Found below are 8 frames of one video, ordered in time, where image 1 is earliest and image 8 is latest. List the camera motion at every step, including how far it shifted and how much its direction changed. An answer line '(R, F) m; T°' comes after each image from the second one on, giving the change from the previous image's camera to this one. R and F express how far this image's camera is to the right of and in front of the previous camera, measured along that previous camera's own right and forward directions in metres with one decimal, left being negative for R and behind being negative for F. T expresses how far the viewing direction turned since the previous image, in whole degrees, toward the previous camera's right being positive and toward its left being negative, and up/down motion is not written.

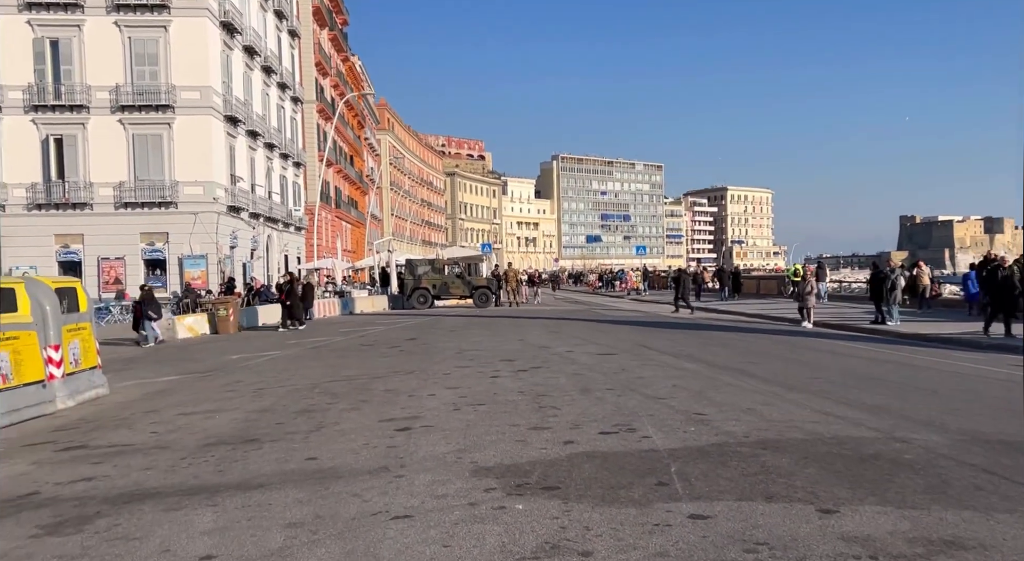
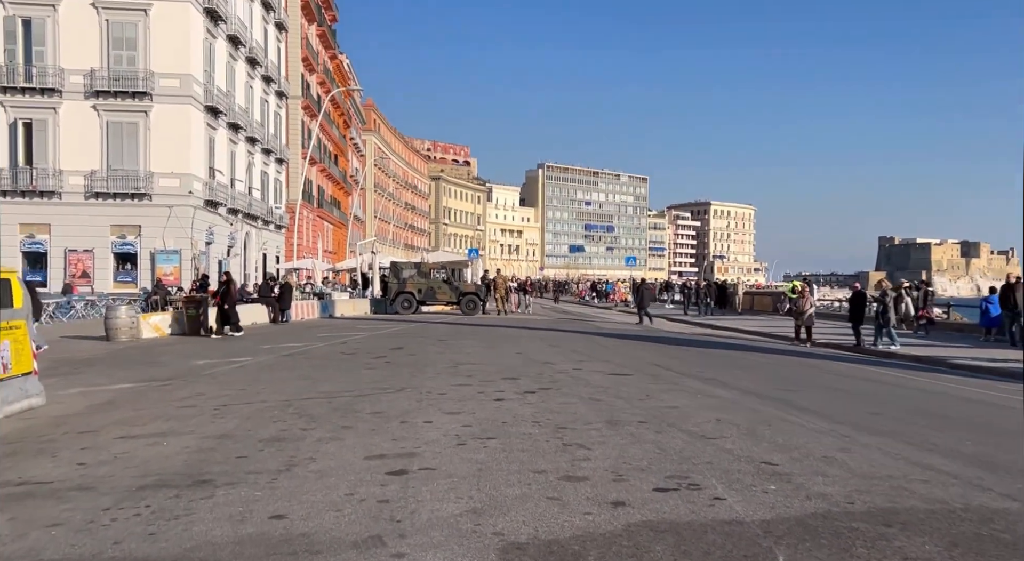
(-0.4, +1.7) m; +1°
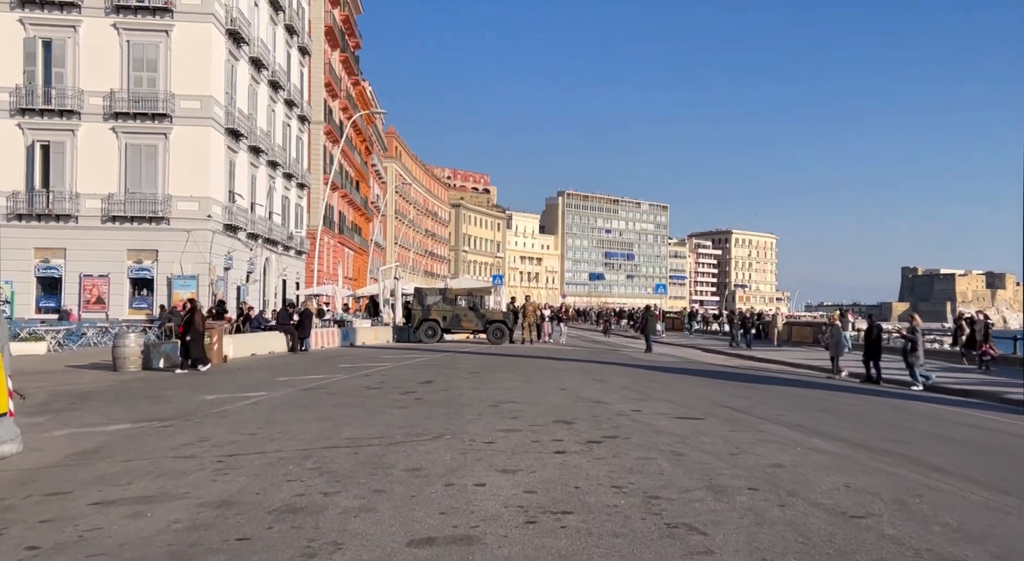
(-0.4, +1.8) m; -1°
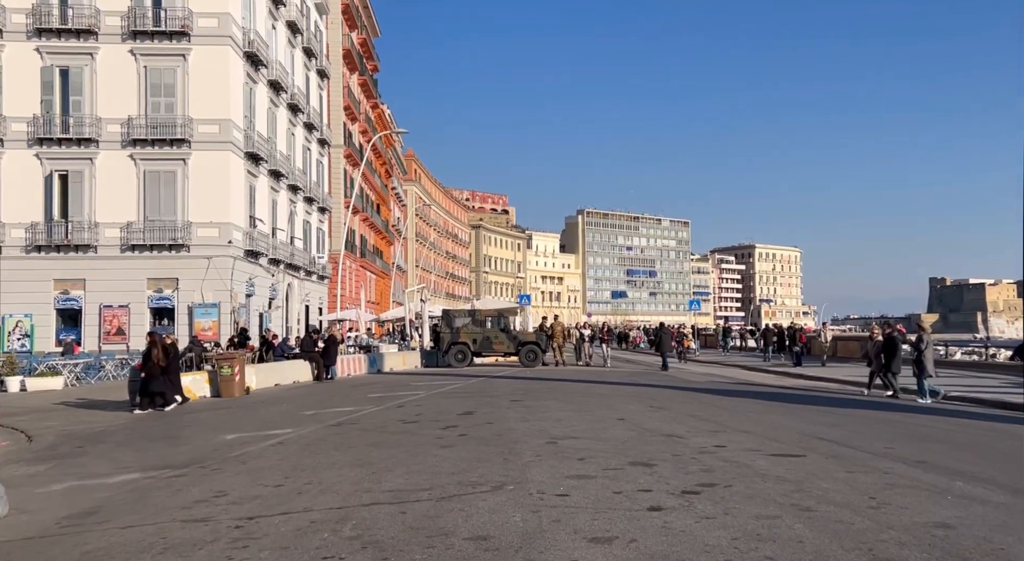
(-0.4, +1.6) m; -1°
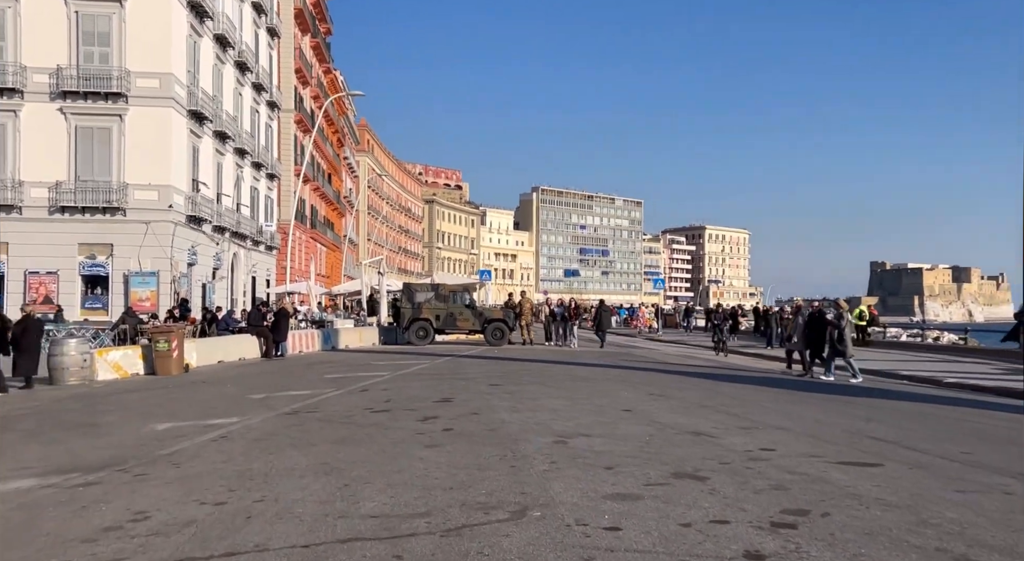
(-0.5, +2.2) m; +3°
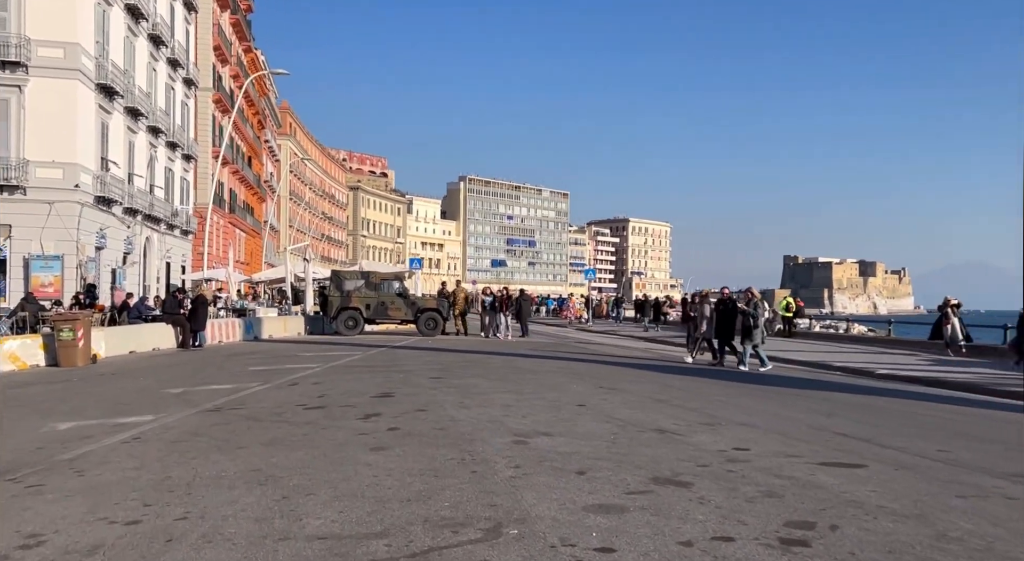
(-0.3, +0.9) m; +5°
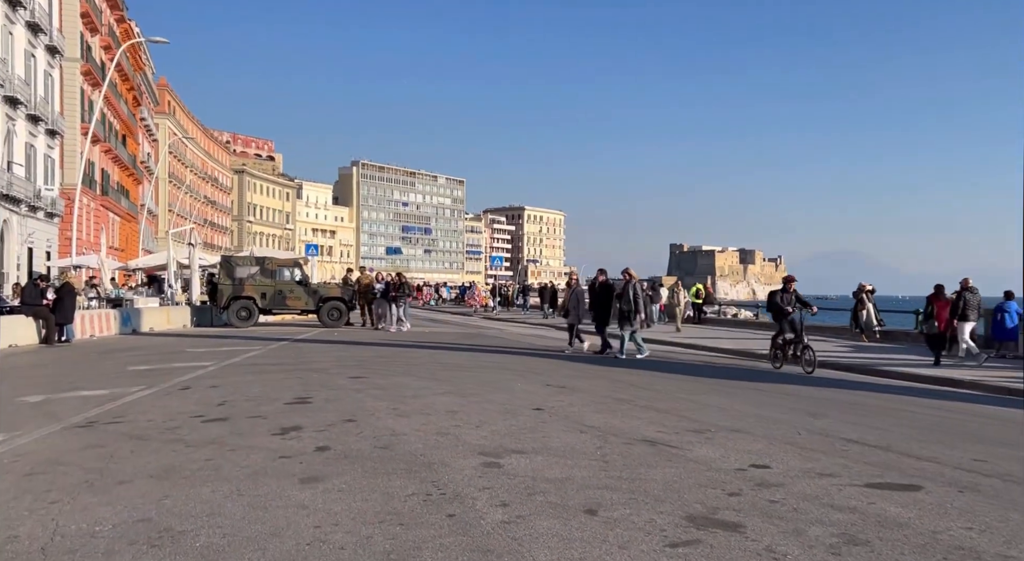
(-0.6, +1.8) m; +7°
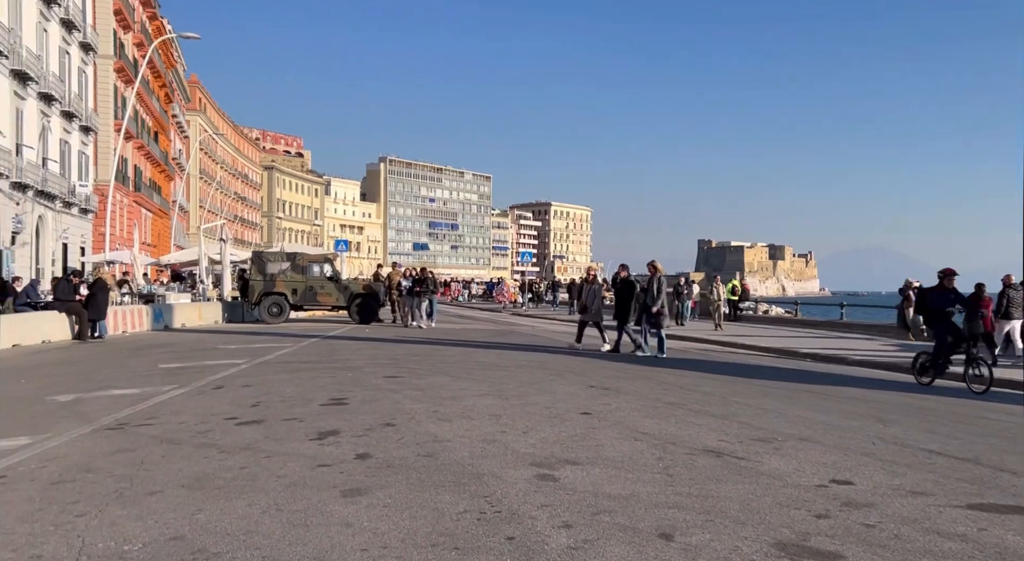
(-0.2, +0.6) m; -2°
